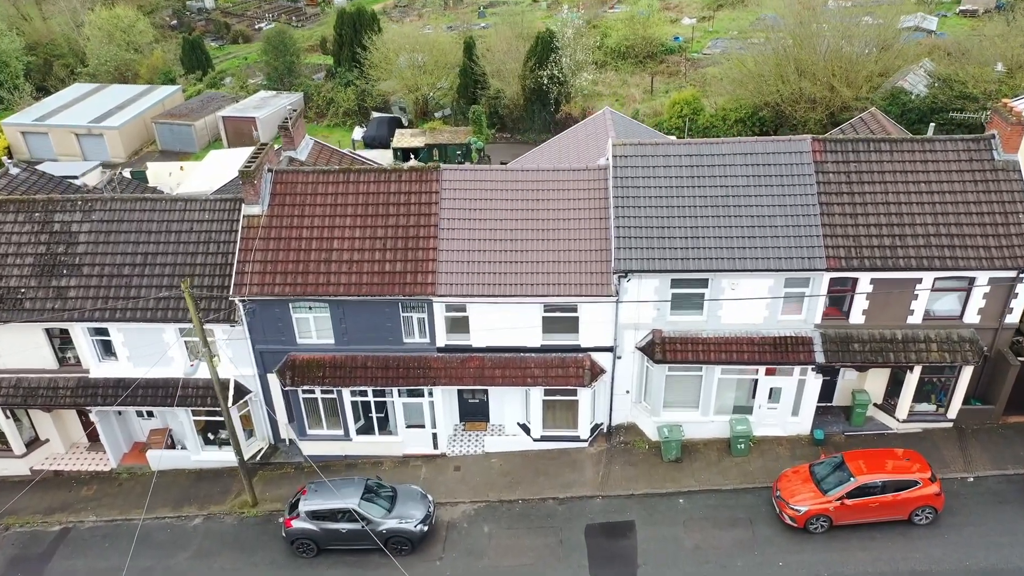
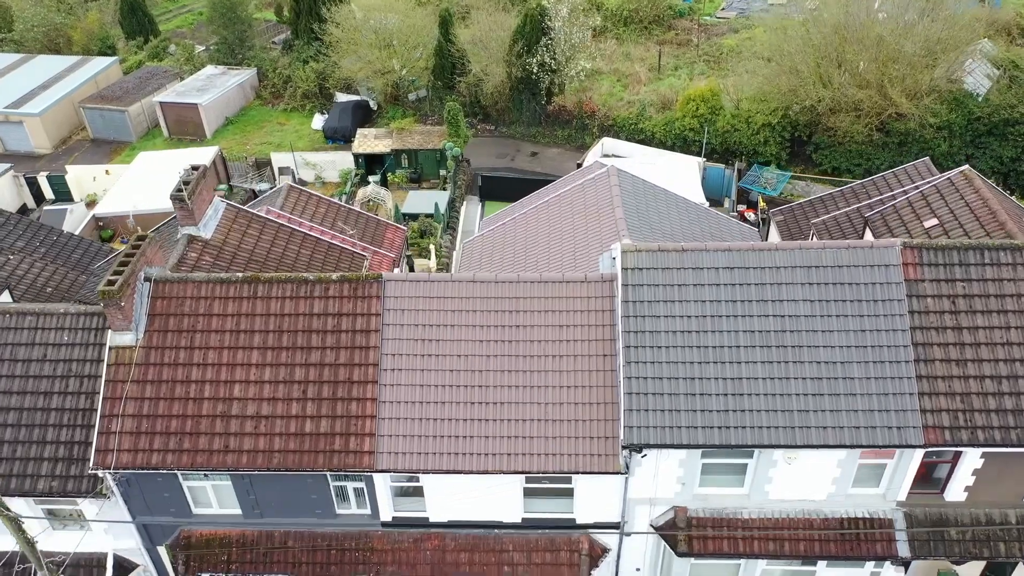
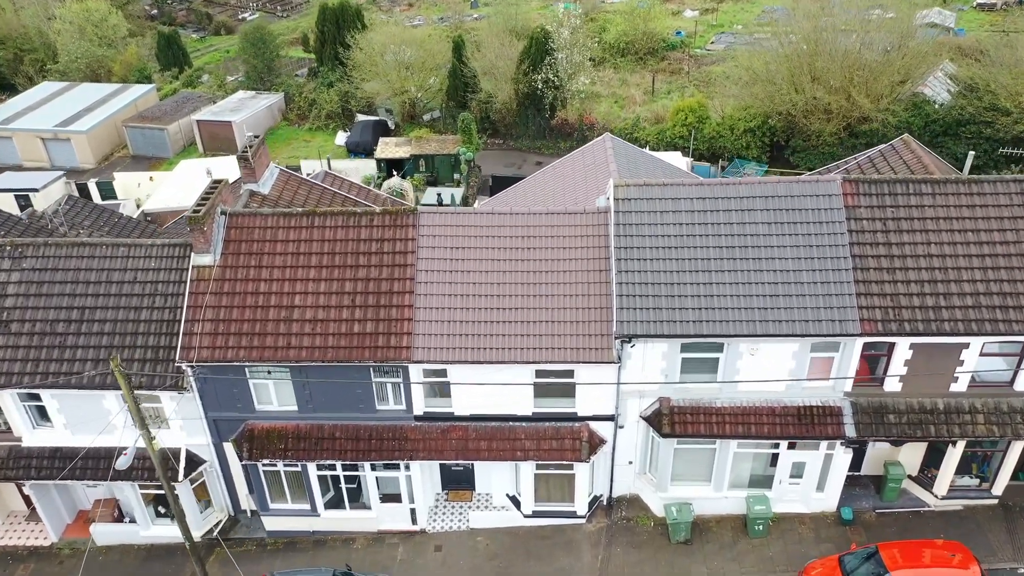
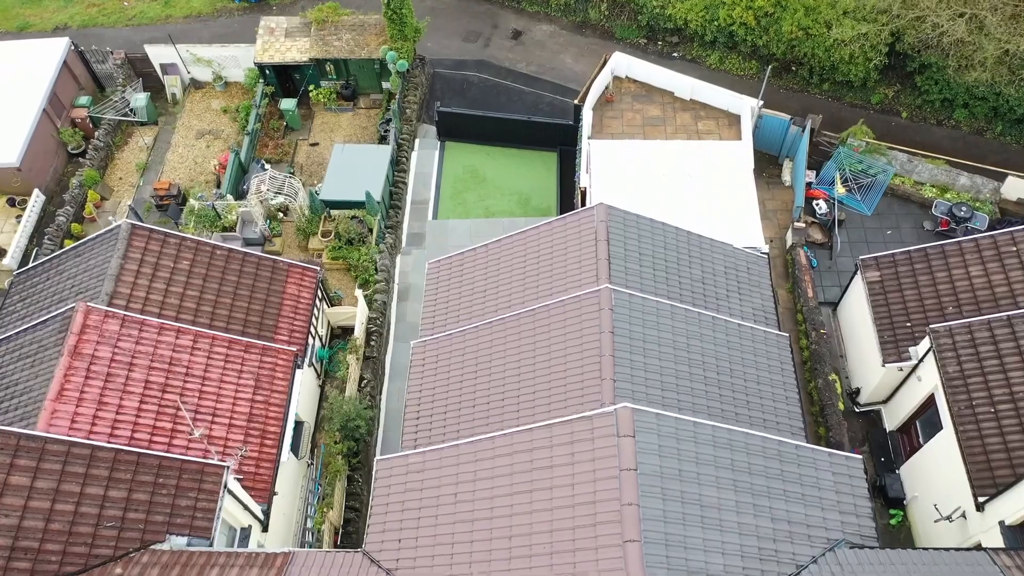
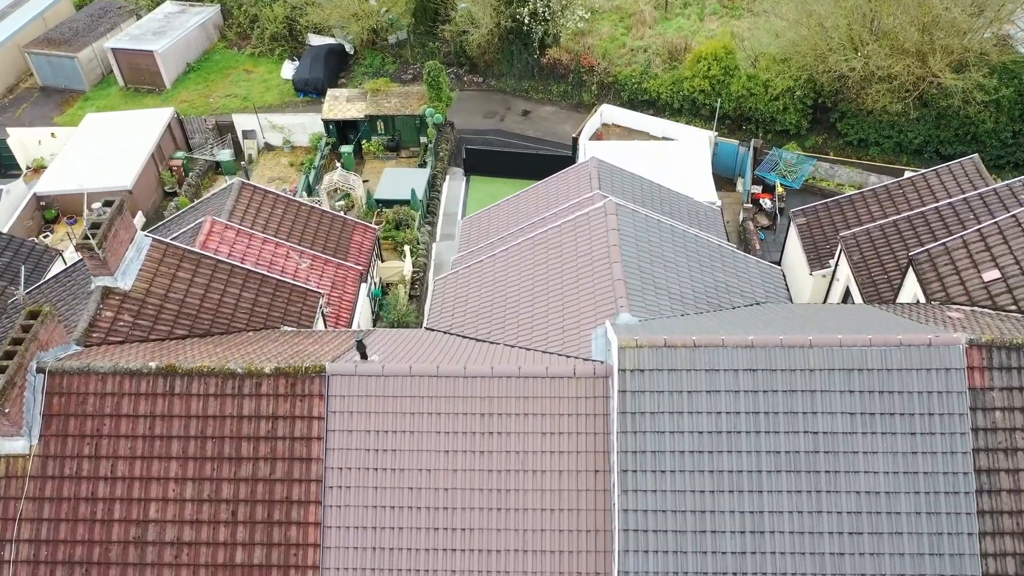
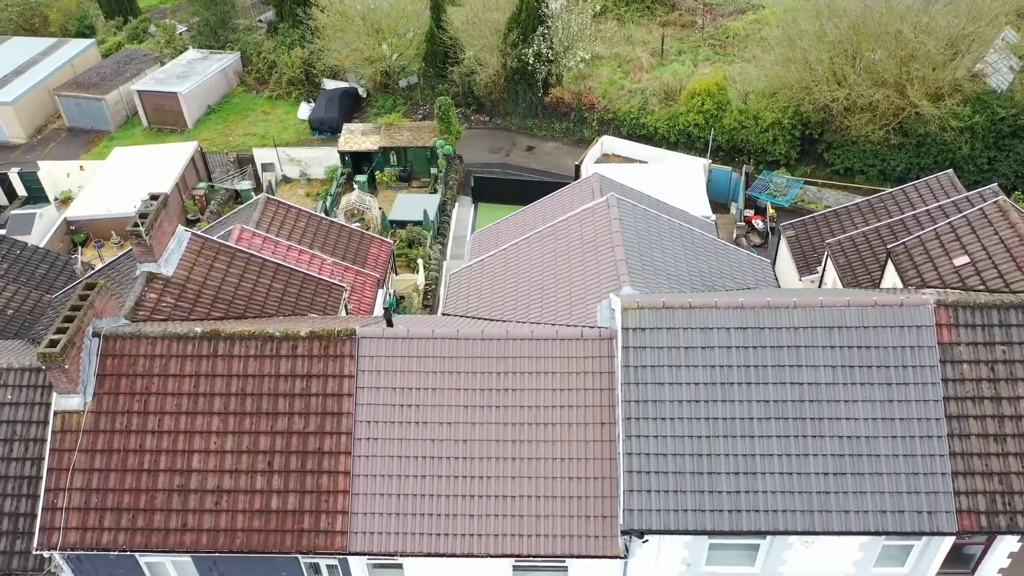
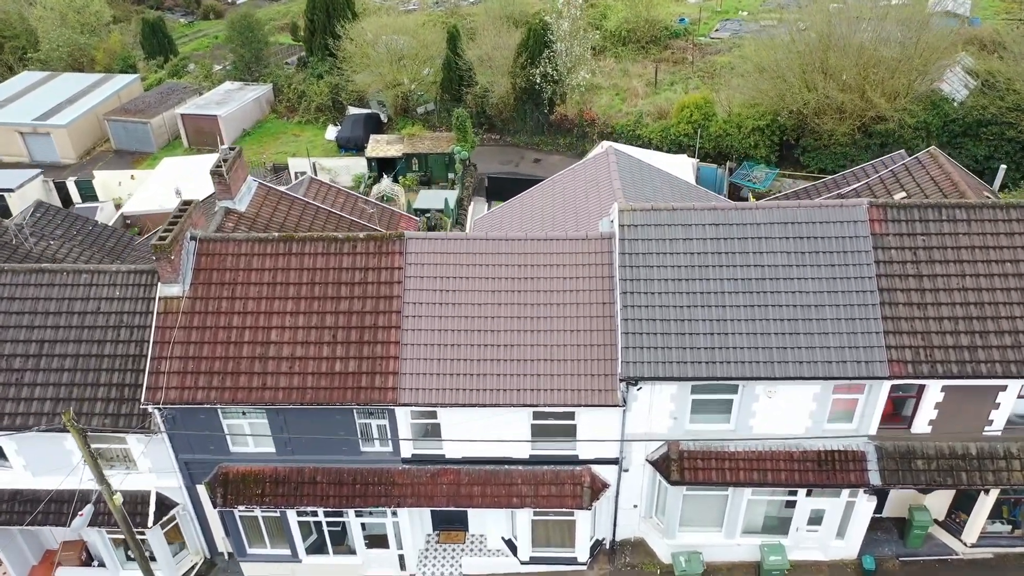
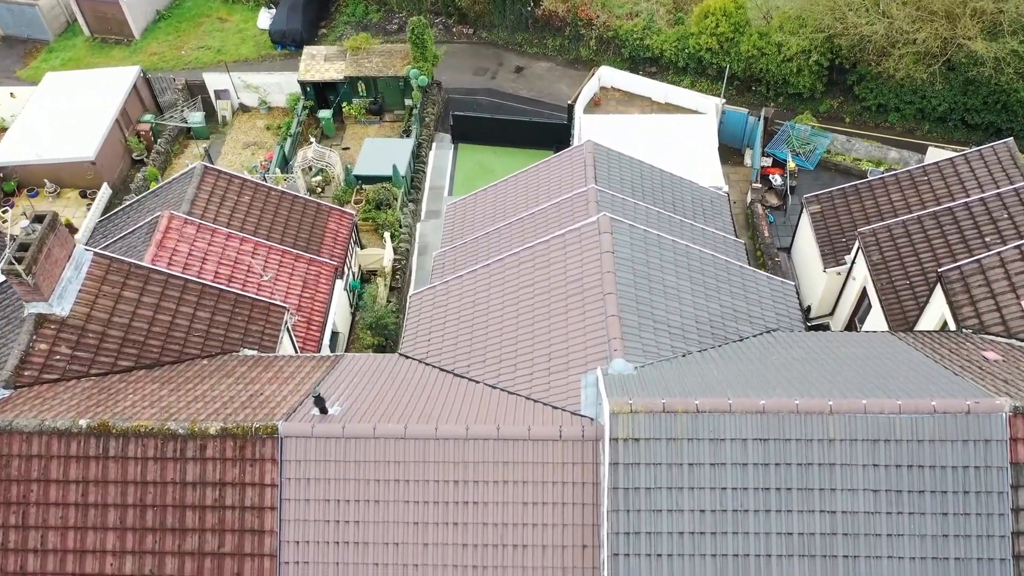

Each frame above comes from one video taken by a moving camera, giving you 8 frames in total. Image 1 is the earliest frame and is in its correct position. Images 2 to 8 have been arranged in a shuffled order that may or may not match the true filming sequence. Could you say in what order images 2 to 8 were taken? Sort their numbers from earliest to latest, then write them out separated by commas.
3, 7, 2, 6, 5, 8, 4
